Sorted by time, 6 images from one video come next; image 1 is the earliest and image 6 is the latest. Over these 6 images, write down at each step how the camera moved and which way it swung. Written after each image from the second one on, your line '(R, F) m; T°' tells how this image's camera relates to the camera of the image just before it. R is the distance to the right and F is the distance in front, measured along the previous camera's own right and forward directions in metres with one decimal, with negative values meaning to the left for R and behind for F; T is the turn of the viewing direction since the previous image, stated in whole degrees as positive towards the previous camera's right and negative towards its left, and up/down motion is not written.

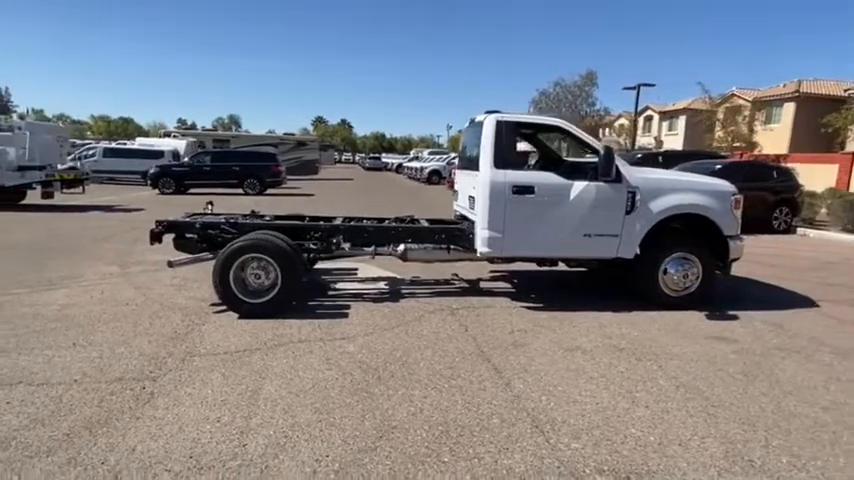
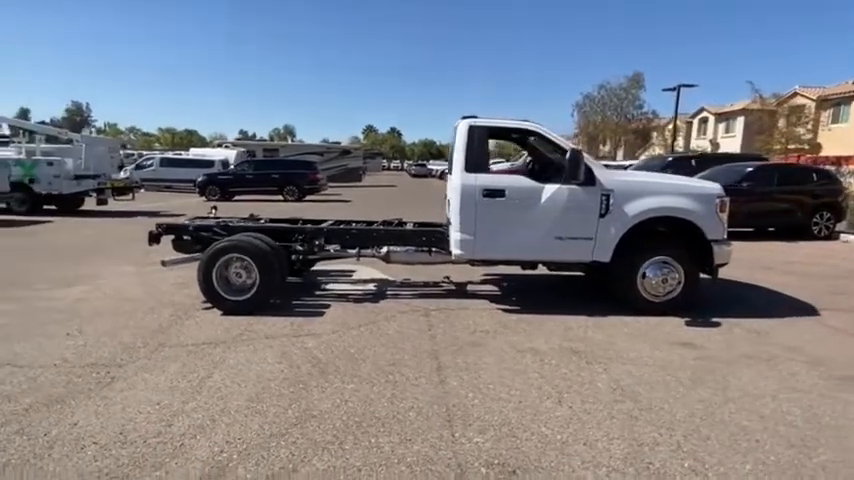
(+1.0, -0.1) m; -6°
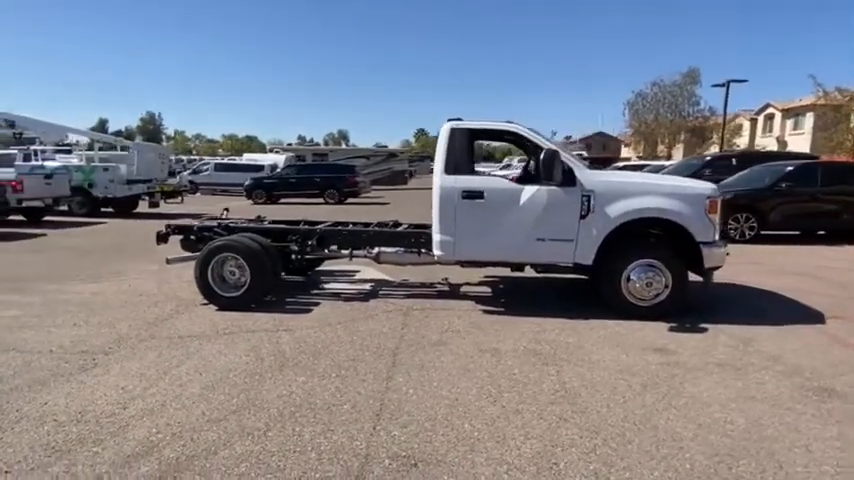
(+1.0, -0.1) m; -6°
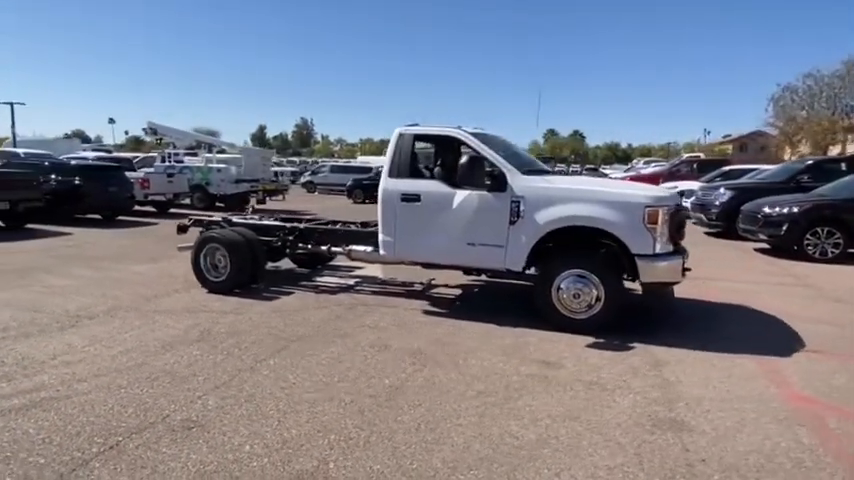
(+2.6, 0.0) m; -15°
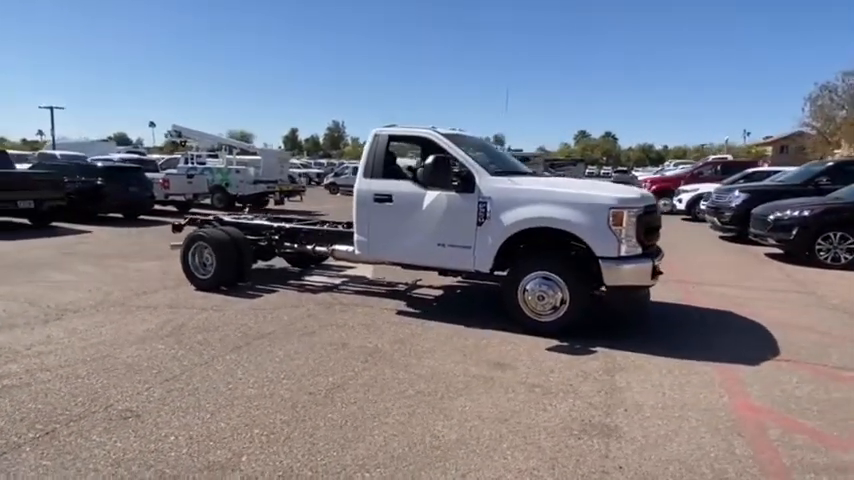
(+0.8, 0.0) m; -4°
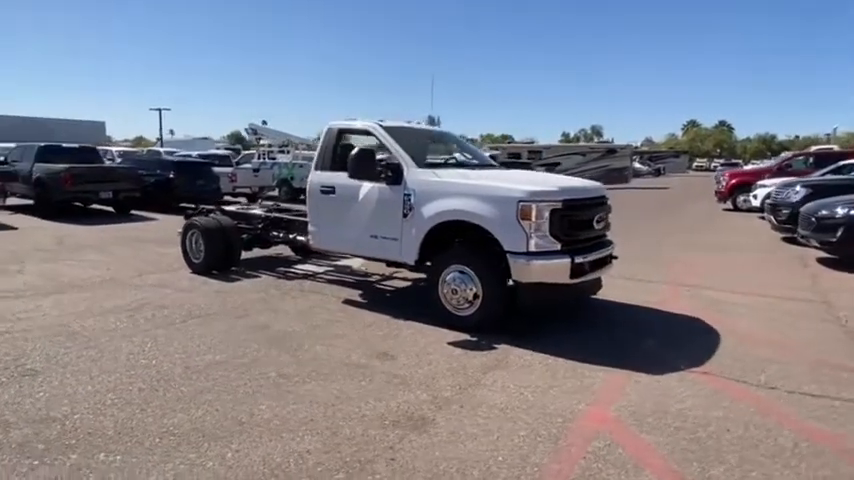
(+2.1, +0.1) m; -11°
